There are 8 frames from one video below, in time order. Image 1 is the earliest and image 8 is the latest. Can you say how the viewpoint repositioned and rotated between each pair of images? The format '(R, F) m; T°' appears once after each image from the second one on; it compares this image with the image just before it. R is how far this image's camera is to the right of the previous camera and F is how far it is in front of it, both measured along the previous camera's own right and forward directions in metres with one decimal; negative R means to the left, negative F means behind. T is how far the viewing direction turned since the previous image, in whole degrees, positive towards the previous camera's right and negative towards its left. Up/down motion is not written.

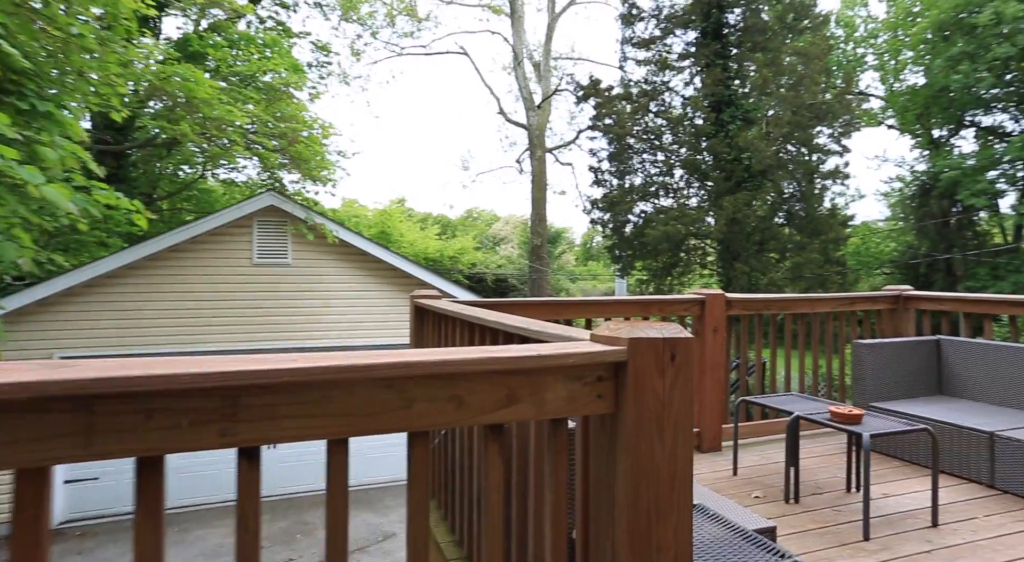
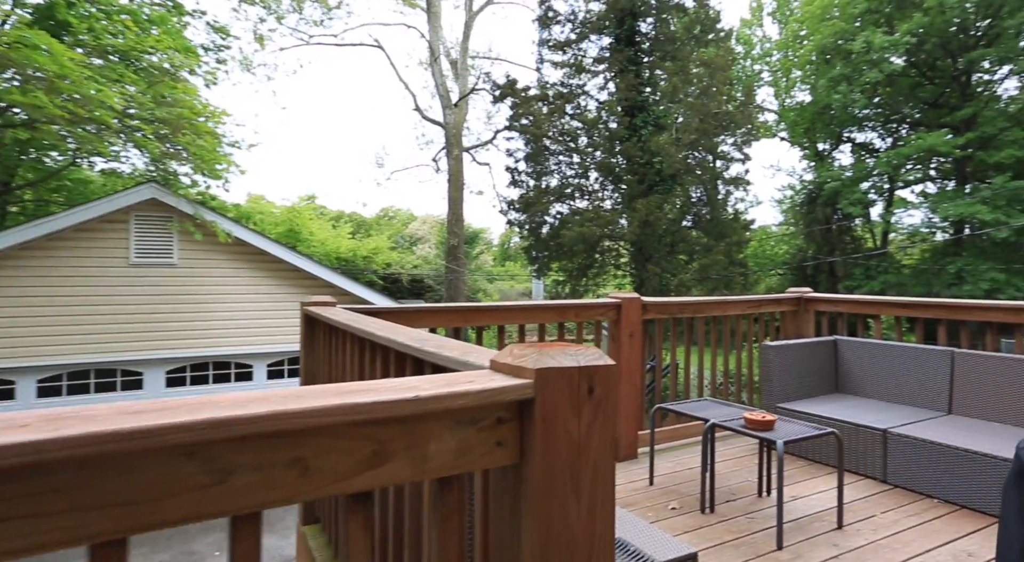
(0.0, +0.2) m; +7°
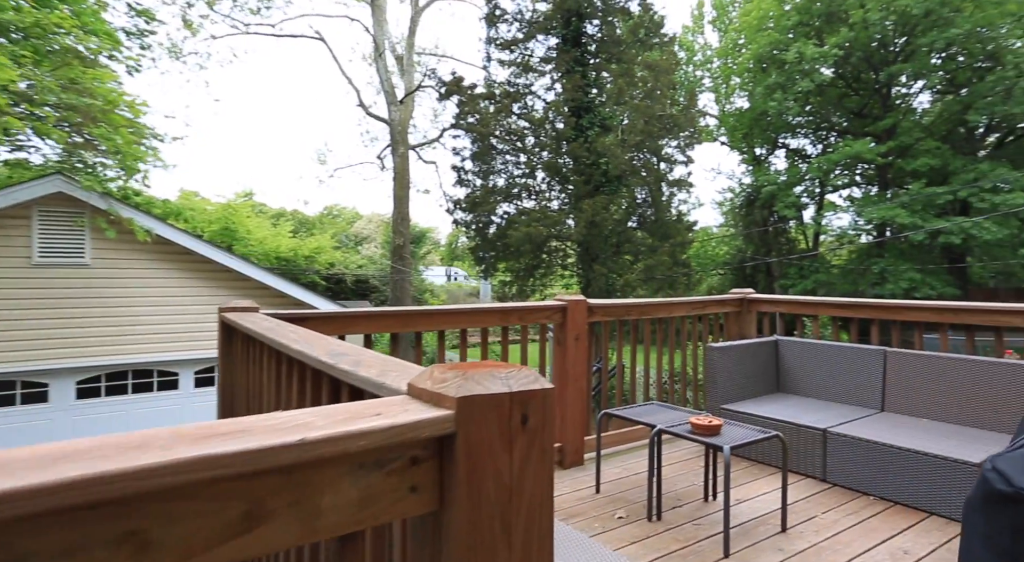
(0.0, +0.1) m; +5°
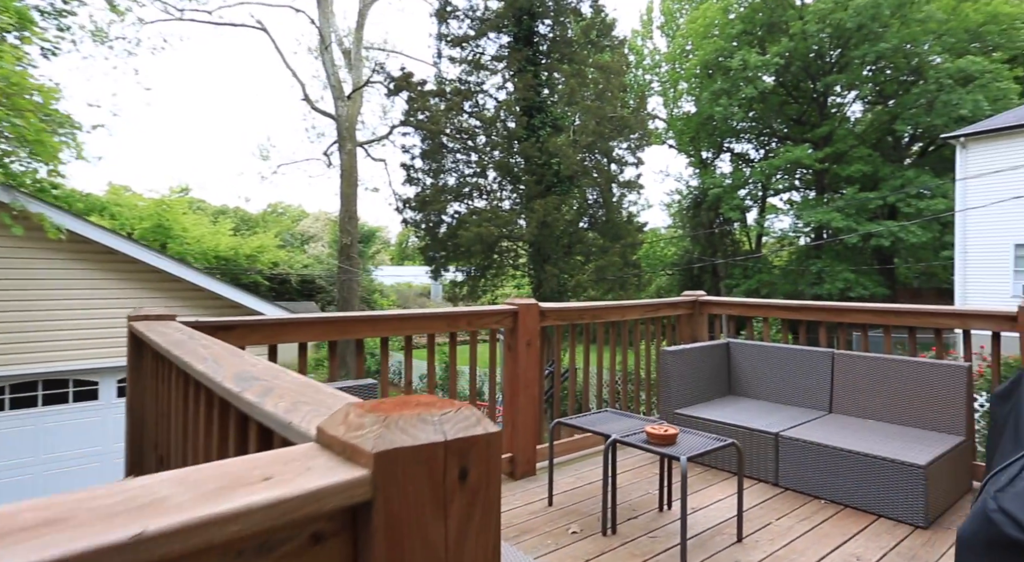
(0.0, +0.1) m; +4°
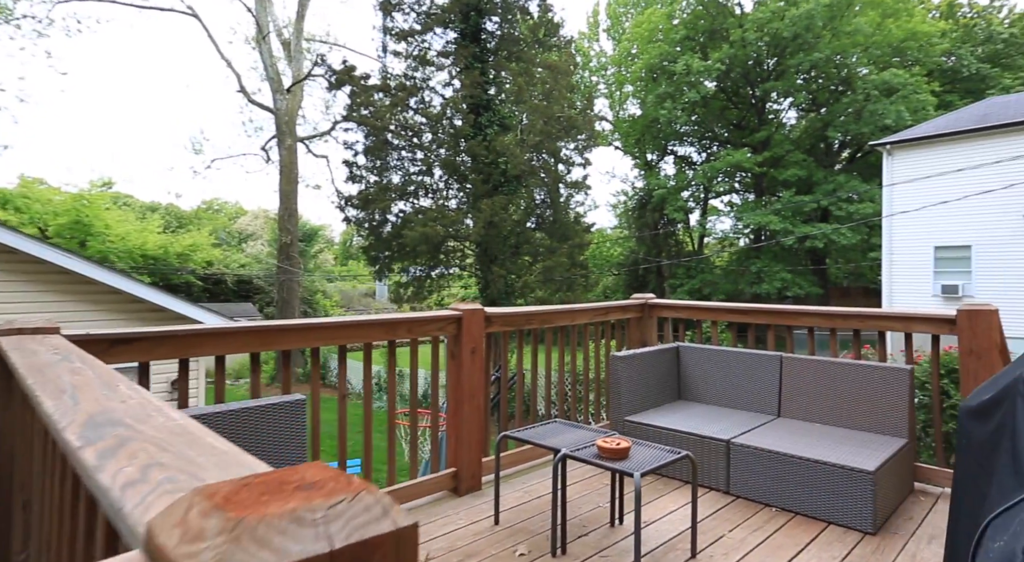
(0.0, +0.2) m; +5°
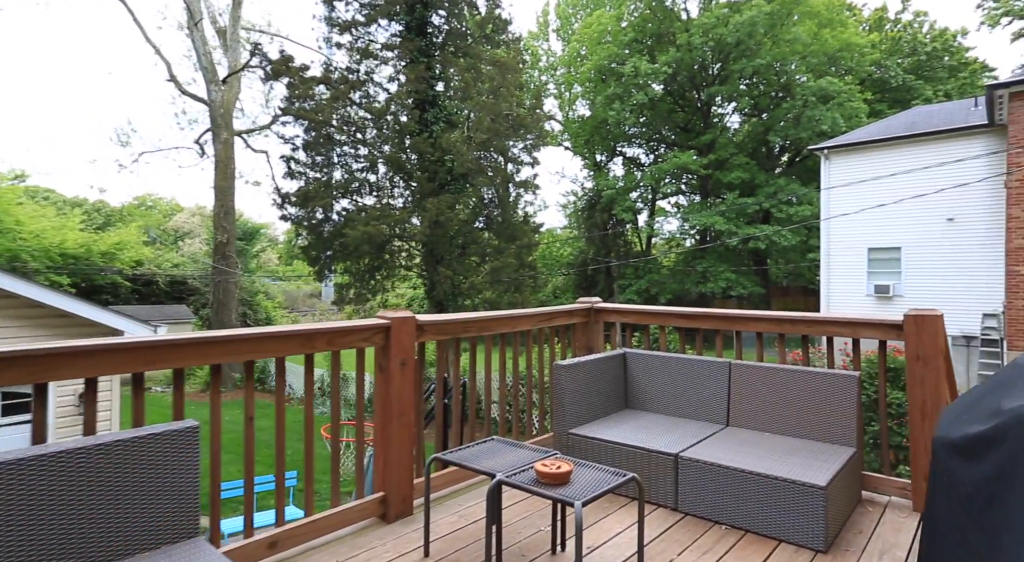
(+0.1, +0.2) m; +4°
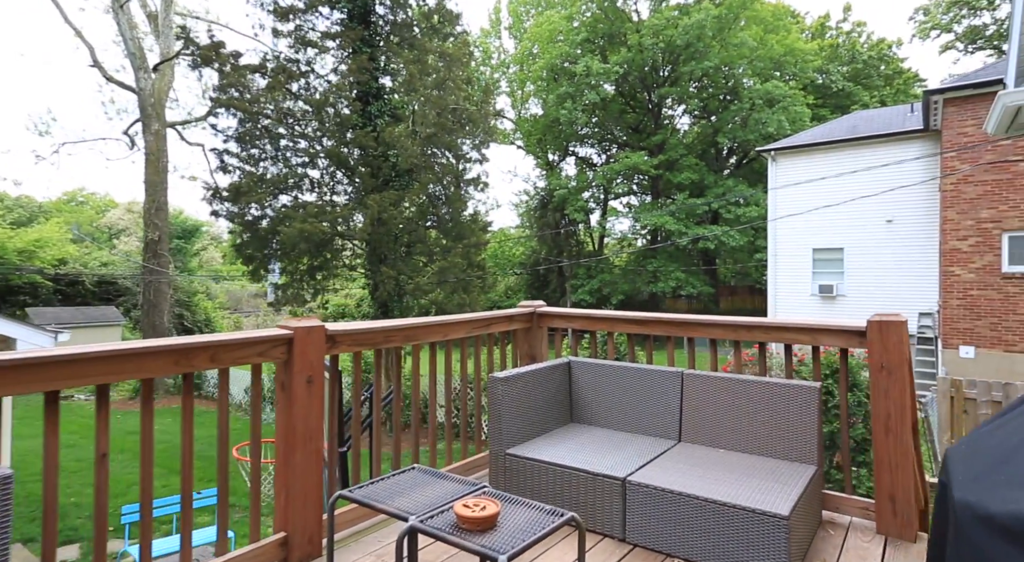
(+0.1, +0.4) m; +4°
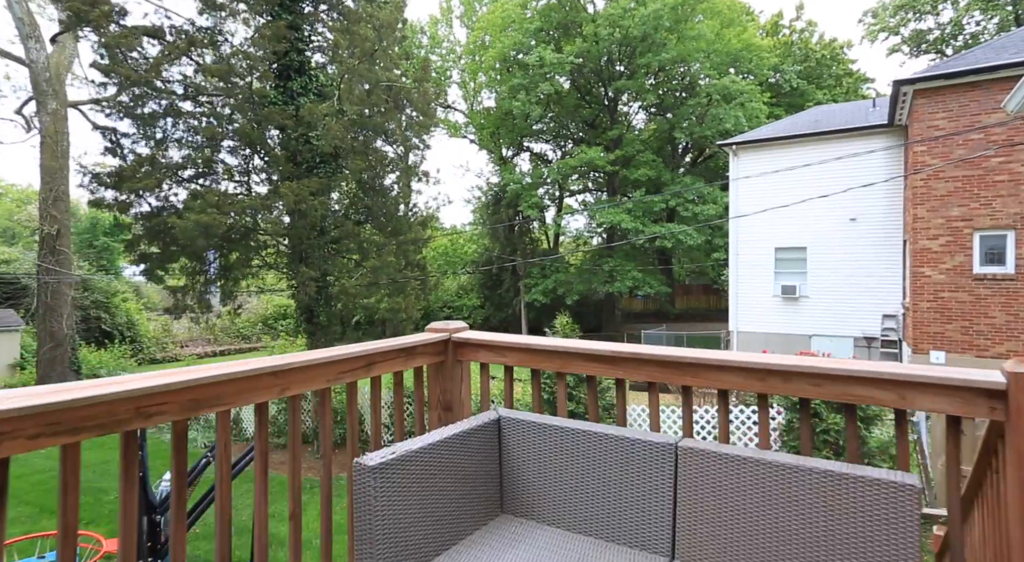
(+0.2, +1.3) m; +4°
